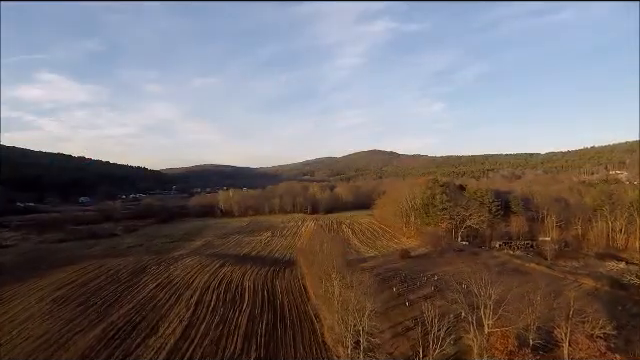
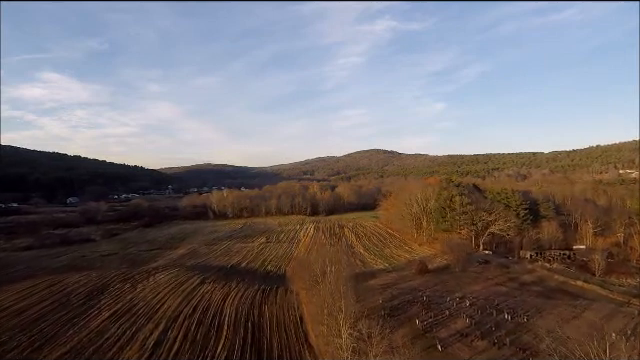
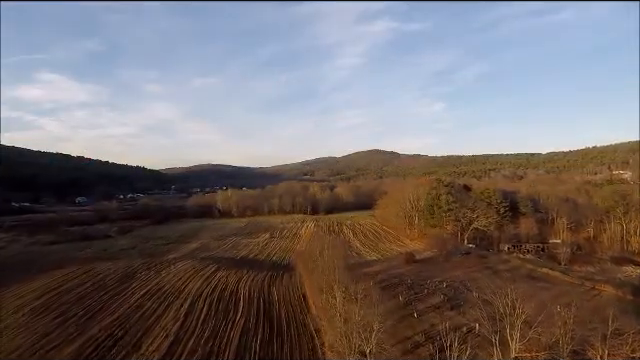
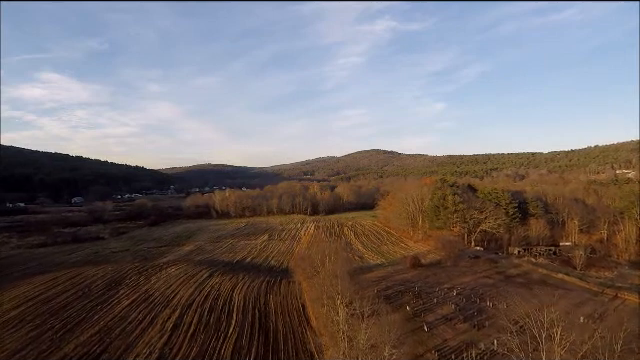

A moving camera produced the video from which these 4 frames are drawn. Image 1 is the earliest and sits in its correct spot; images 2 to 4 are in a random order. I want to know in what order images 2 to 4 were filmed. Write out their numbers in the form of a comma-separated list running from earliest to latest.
3, 4, 2
